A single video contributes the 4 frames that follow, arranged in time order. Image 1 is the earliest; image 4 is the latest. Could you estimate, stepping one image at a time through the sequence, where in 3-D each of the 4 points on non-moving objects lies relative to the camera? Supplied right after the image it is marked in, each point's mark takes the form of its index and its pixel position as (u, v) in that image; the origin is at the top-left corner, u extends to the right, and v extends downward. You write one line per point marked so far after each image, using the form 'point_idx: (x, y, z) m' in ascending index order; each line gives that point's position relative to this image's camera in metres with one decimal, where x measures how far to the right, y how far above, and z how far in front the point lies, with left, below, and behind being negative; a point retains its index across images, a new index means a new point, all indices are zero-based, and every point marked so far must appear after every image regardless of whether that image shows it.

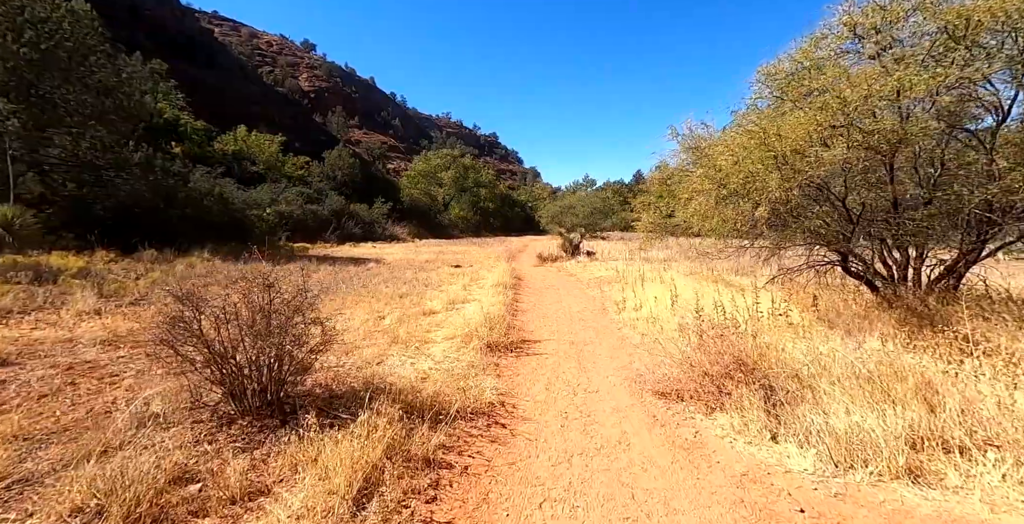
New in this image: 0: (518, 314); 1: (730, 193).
0: (+0.1, -1.3, +12.2) m
1: (+3.5, +1.1, +7.8) m
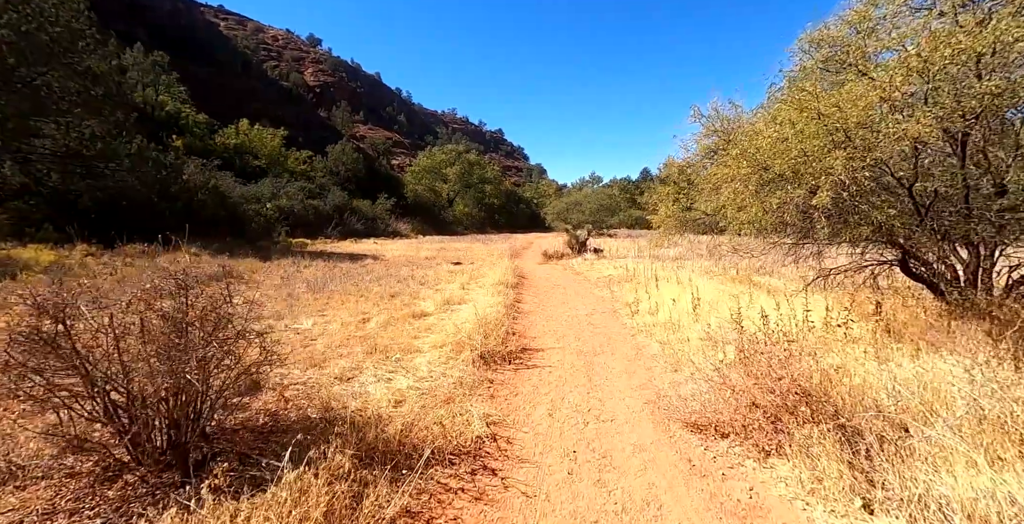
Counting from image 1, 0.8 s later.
0: (+0.2, -1.2, +11.0) m
1: (+3.5, +1.1, +6.6) m
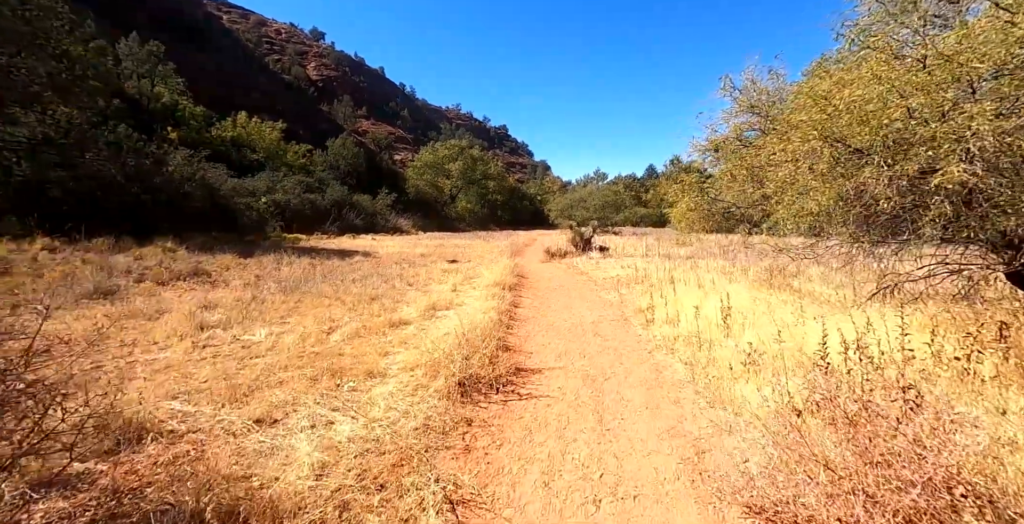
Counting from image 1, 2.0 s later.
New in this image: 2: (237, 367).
0: (+0.1, -1.2, +9.5) m
1: (+3.4, +1.1, +5.0) m
2: (-3.1, -1.2, +5.6) m
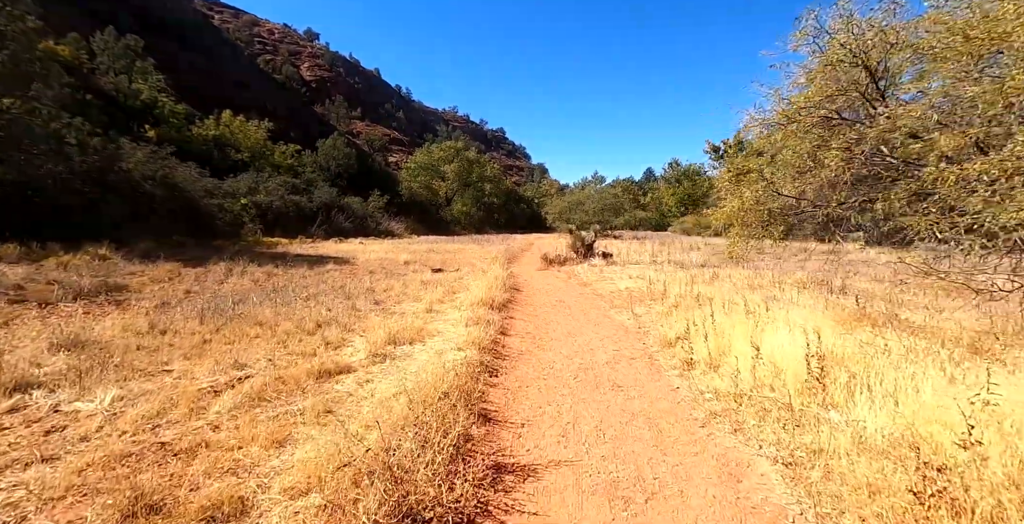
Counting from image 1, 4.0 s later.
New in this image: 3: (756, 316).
0: (-0.1, -1.5, +6.9) m
1: (+3.2, +0.8, +2.4) m
2: (-3.3, -1.4, +3.0) m
3: (+3.9, -0.8, +7.9) m
